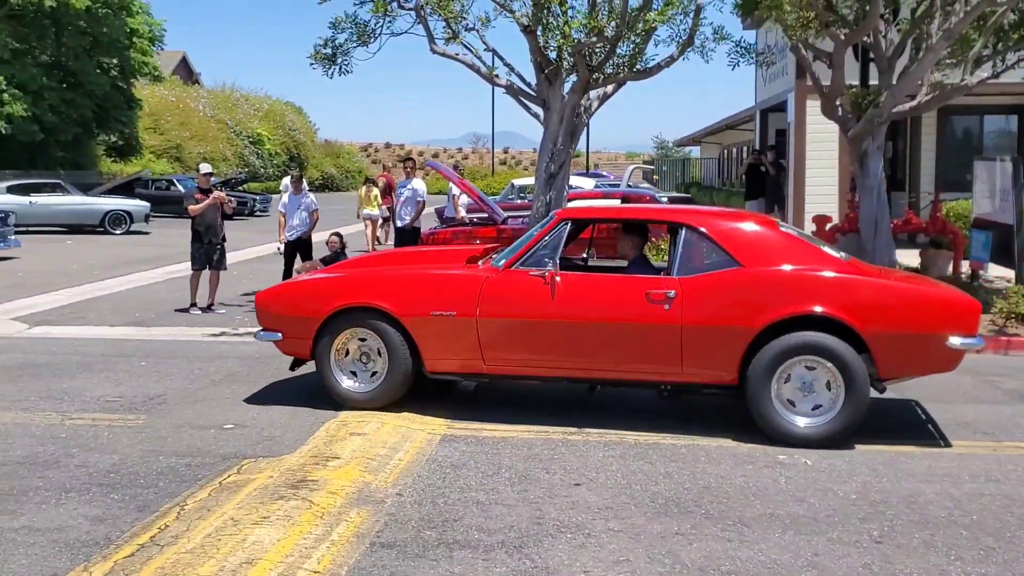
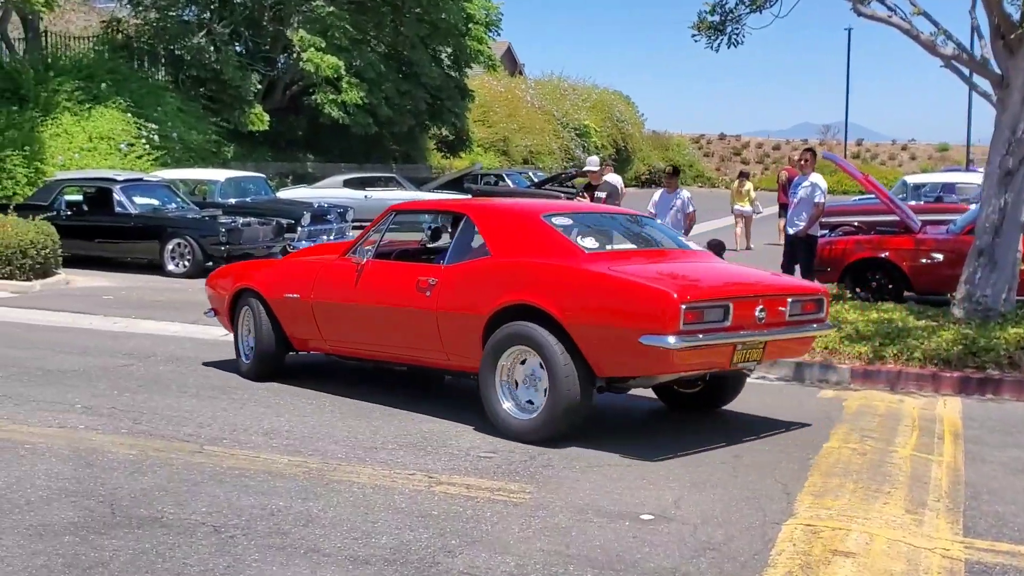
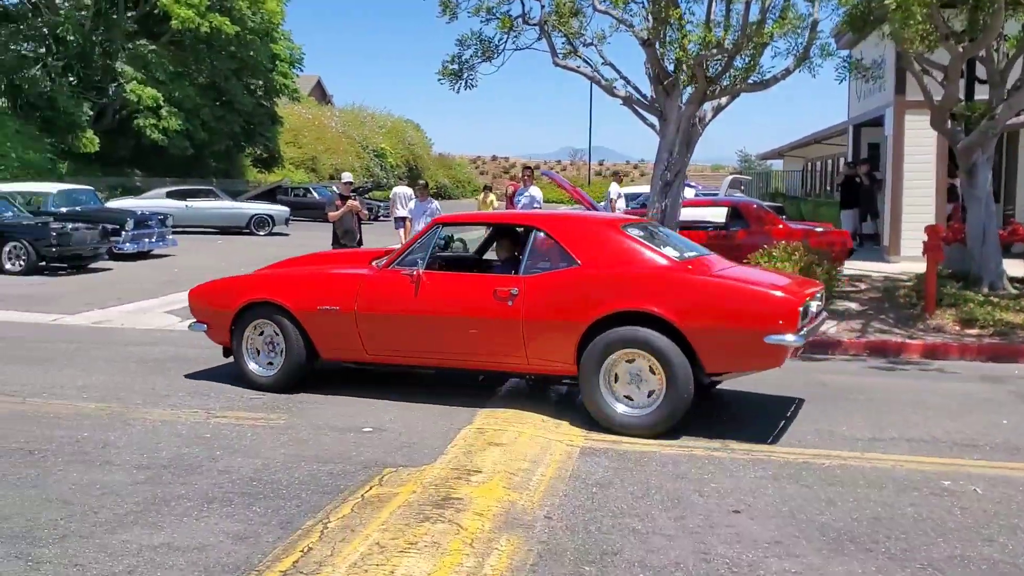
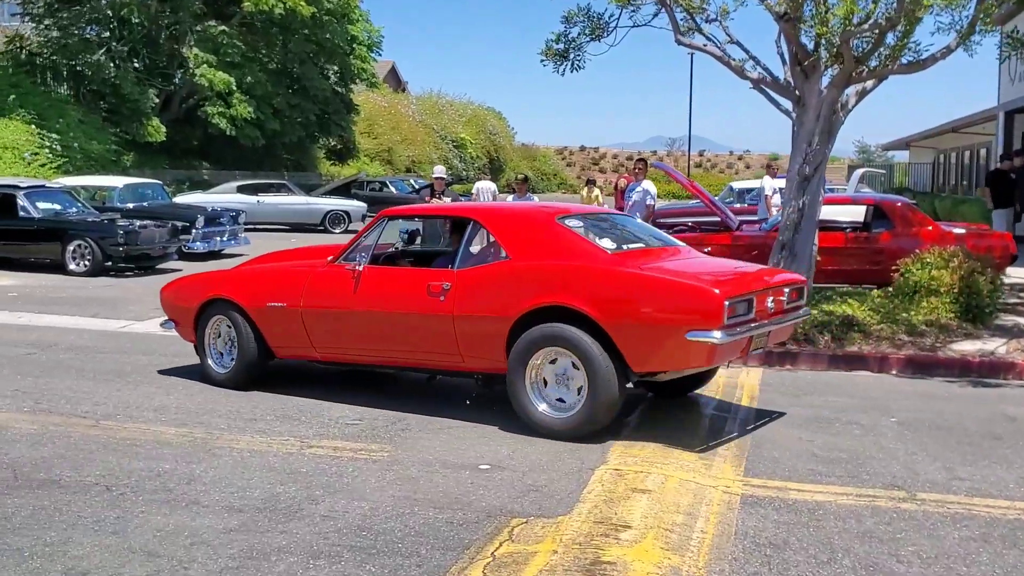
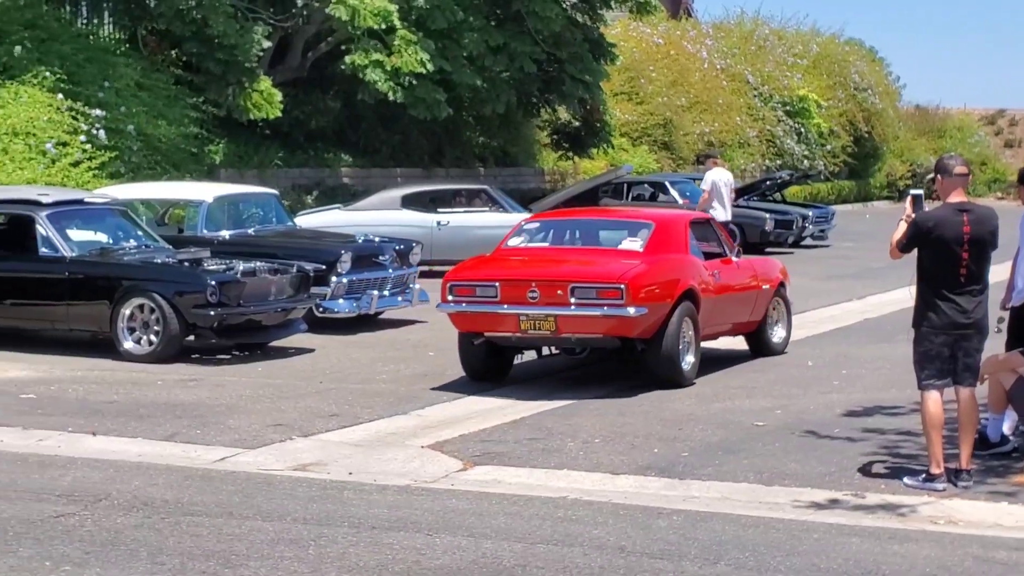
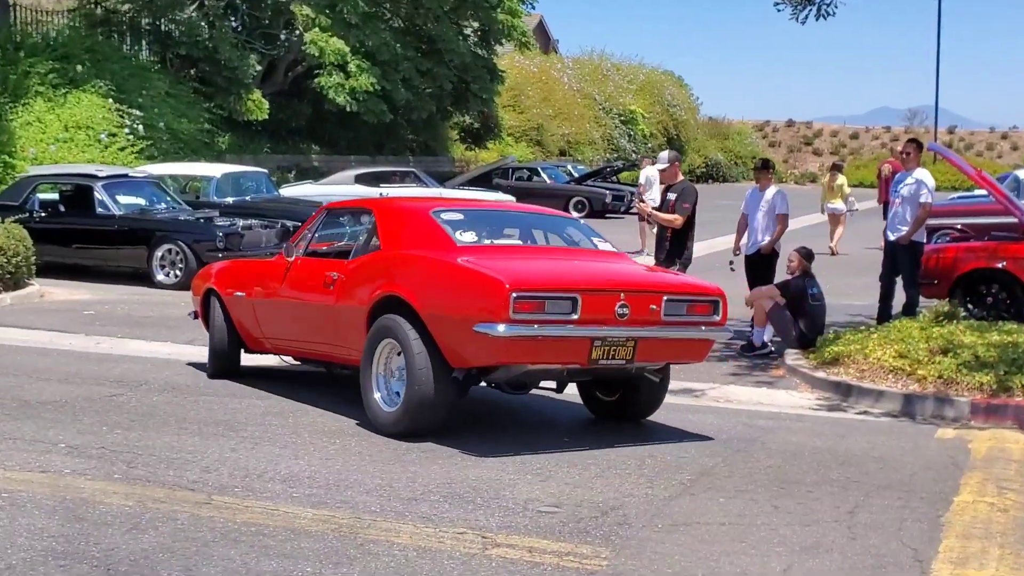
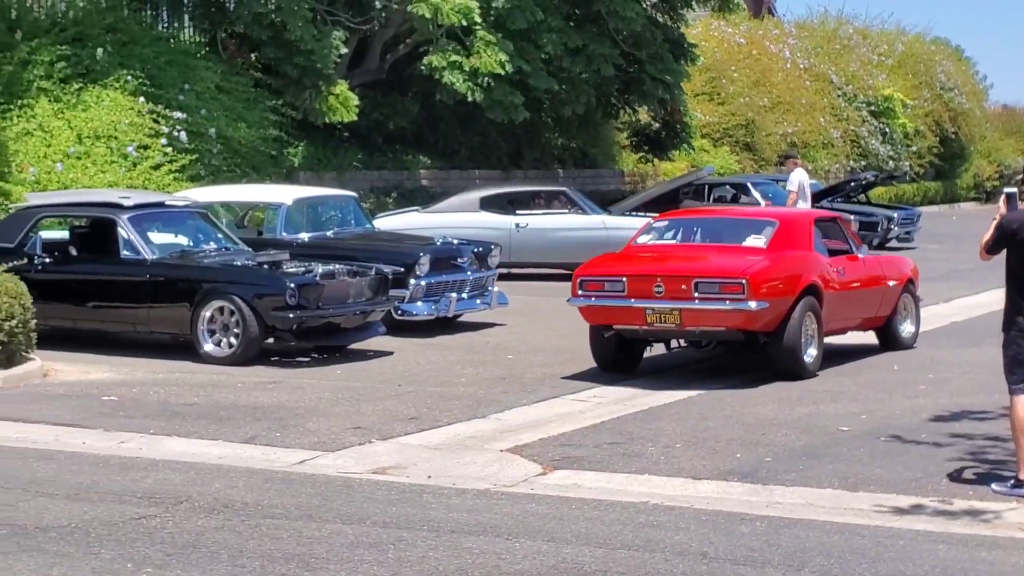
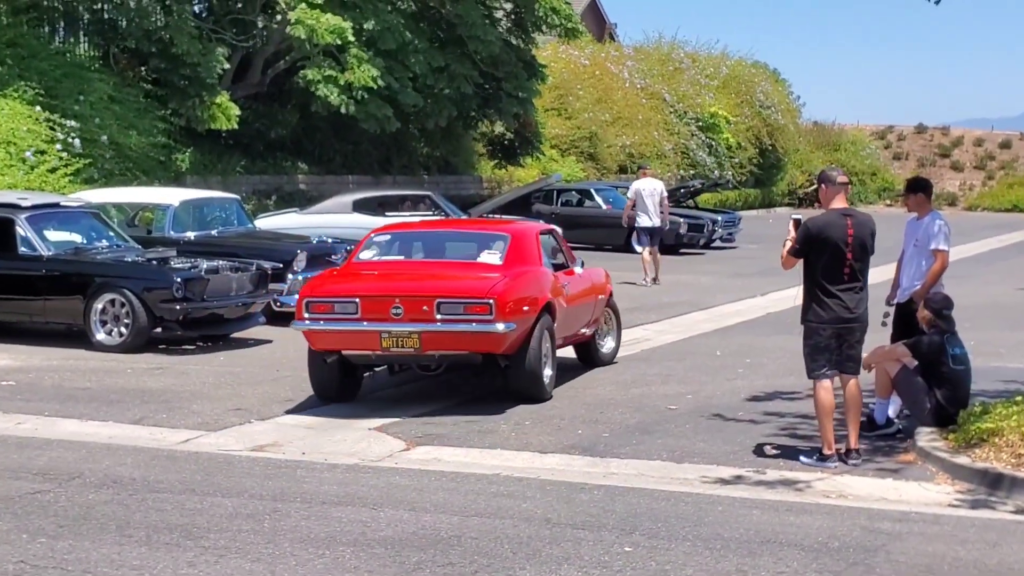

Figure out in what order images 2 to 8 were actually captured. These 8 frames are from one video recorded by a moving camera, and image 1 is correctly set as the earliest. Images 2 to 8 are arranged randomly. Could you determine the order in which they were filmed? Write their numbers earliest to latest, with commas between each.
3, 4, 2, 6, 8, 5, 7
